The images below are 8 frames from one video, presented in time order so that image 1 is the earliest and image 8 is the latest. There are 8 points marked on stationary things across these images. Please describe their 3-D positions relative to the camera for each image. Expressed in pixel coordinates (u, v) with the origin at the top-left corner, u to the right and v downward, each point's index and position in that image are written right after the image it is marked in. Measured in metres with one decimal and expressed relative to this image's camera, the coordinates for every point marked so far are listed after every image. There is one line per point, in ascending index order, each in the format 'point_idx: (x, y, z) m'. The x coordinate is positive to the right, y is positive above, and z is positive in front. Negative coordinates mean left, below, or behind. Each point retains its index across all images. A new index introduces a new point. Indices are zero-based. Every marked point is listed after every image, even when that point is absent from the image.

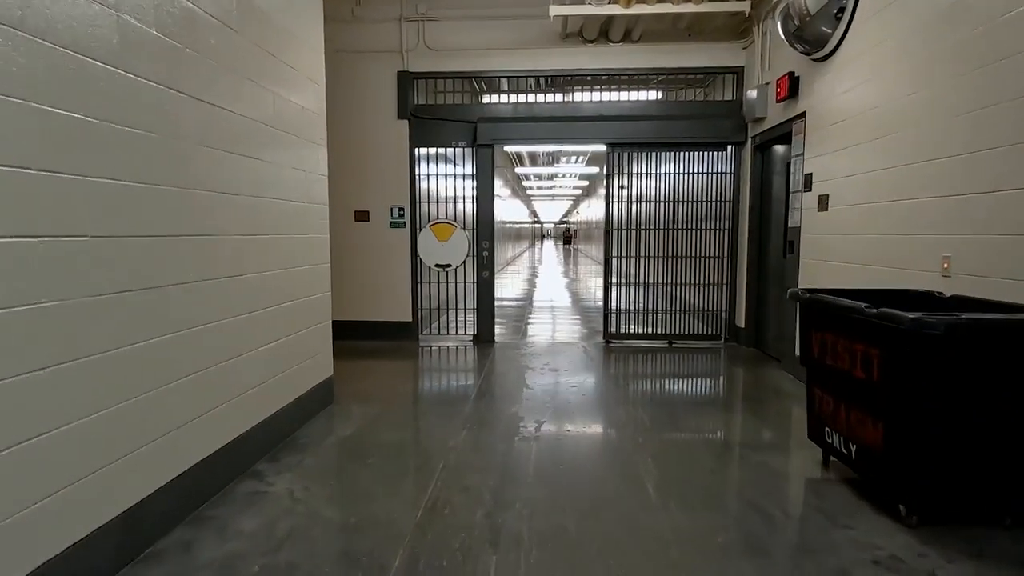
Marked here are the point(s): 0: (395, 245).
0: (-1.4, +0.5, +6.9) m
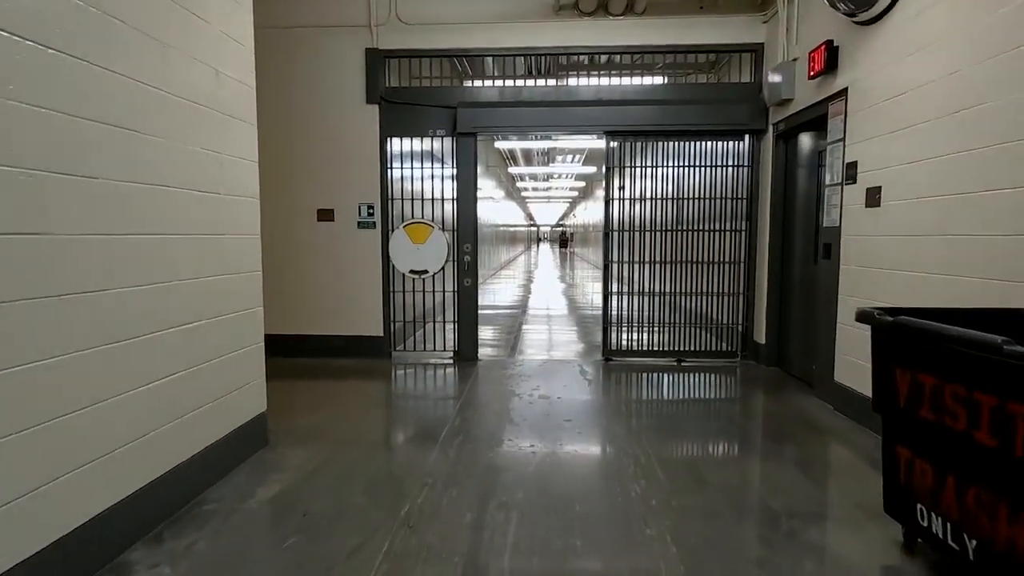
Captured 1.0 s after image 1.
0: (-1.5, +0.4, +6.0) m
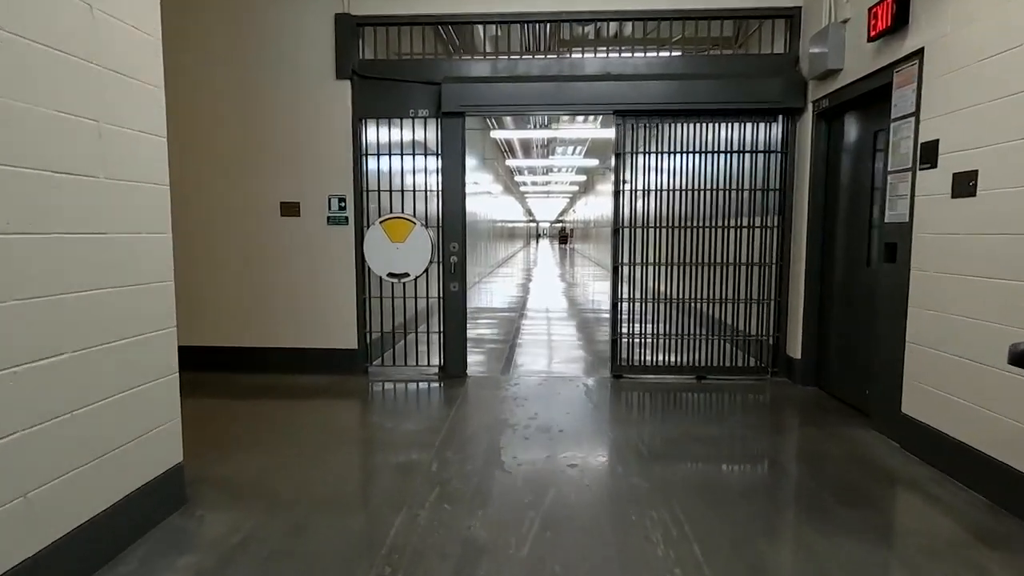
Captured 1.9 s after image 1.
0: (-1.6, +0.4, +5.2) m
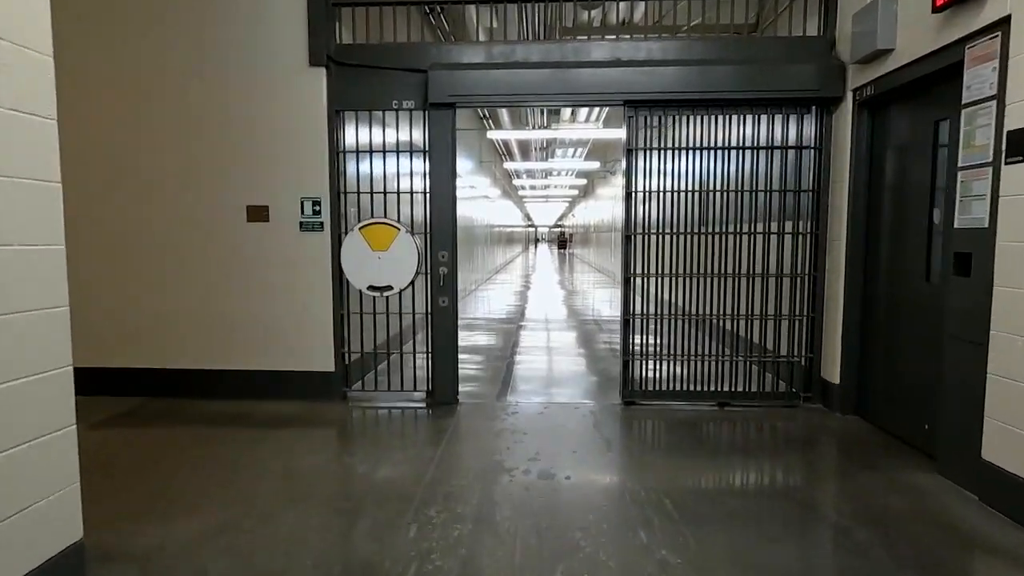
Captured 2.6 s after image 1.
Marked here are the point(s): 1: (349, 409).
0: (-1.6, +0.2, +4.6) m
1: (-1.3, -1.0, +4.5) m
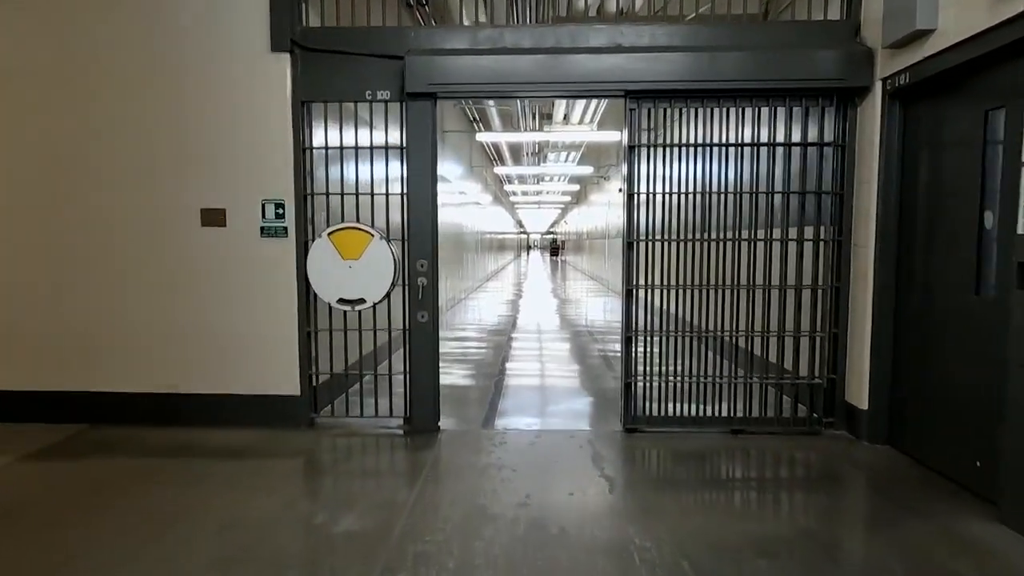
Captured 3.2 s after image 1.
0: (-1.7, +0.1, +4.1) m
1: (-1.4, -1.0, +4.0) m
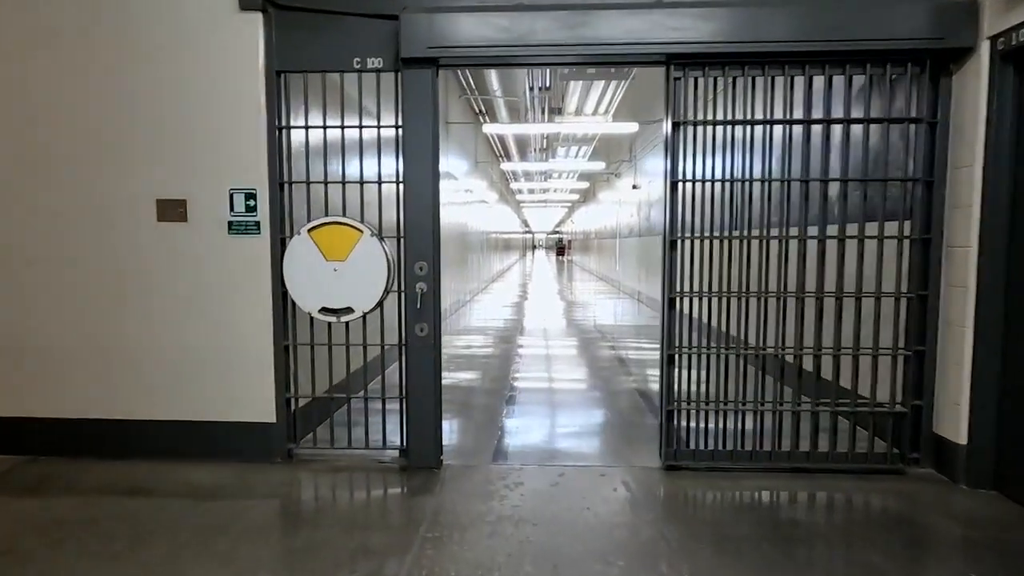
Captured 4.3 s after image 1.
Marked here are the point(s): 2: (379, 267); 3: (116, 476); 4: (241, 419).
0: (-1.6, +0.1, +3.4) m
1: (-1.3, -1.1, +3.3) m
2: (-0.8, +0.1, +3.4) m
3: (-2.3, -1.1, +3.3) m
4: (-1.6, -0.8, +3.5) m
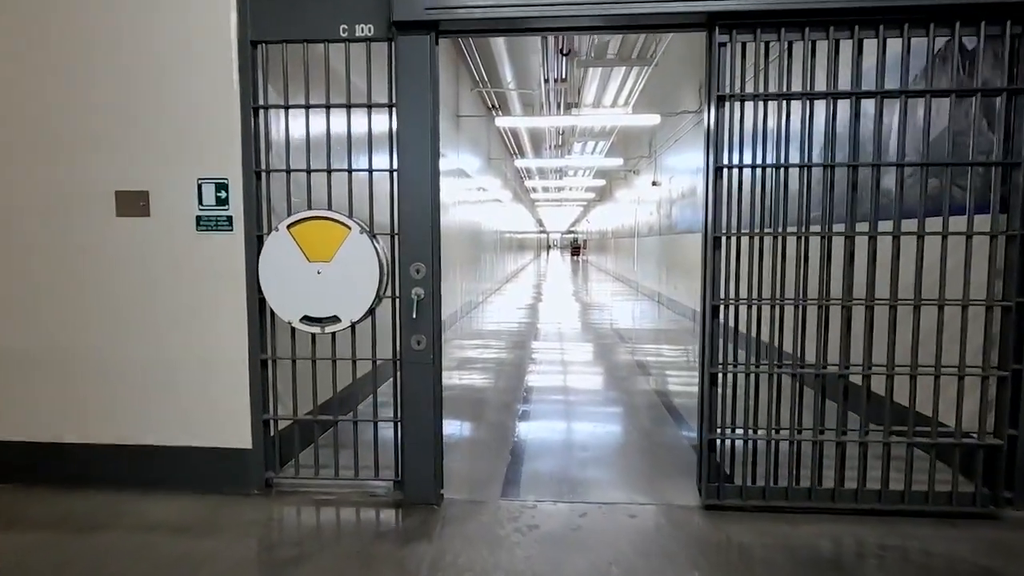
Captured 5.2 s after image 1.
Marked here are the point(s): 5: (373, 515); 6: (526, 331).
0: (-1.5, +0.1, +3.0) m
1: (-1.2, -1.1, +2.9) m
2: (-0.7, +0.1, +2.9) m
3: (-2.2, -1.1, +2.9) m
4: (-1.6, -0.8, +3.0) m
5: (-0.7, -1.1, +2.8) m
6: (+0.2, -0.8, +9.7) m
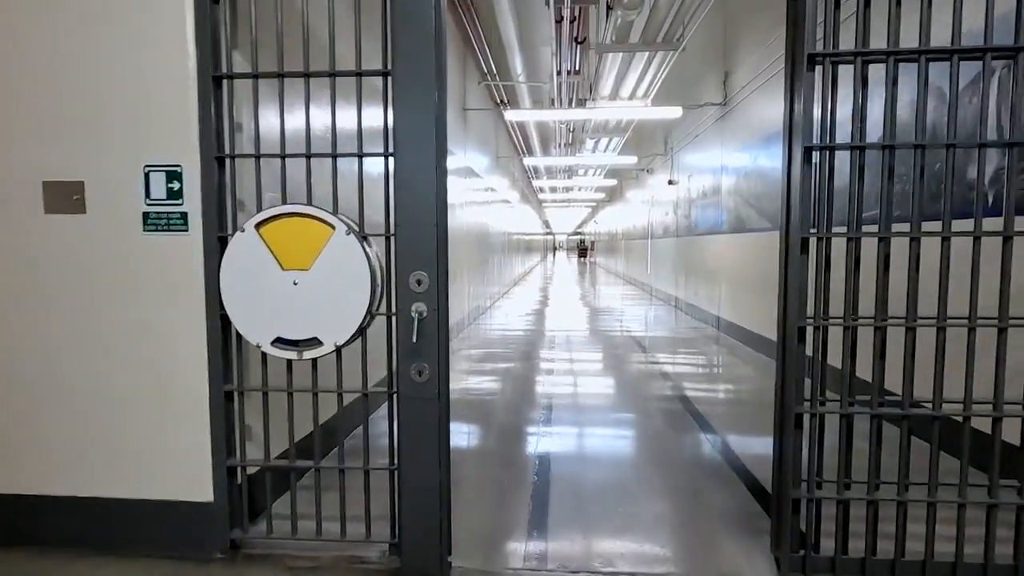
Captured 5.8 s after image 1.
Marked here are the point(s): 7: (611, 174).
0: (-1.4, 0.0, +2.4) m
1: (-1.1, -1.2, +2.3) m
2: (-0.6, 0.0, +2.3) m
3: (-2.1, -1.2, +2.3) m
4: (-1.5, -0.9, +2.5) m
5: (-0.6, -1.2, +2.2) m
6: (+0.4, -0.8, +9.1) m
7: (+2.9, +3.3, +16.8) m
